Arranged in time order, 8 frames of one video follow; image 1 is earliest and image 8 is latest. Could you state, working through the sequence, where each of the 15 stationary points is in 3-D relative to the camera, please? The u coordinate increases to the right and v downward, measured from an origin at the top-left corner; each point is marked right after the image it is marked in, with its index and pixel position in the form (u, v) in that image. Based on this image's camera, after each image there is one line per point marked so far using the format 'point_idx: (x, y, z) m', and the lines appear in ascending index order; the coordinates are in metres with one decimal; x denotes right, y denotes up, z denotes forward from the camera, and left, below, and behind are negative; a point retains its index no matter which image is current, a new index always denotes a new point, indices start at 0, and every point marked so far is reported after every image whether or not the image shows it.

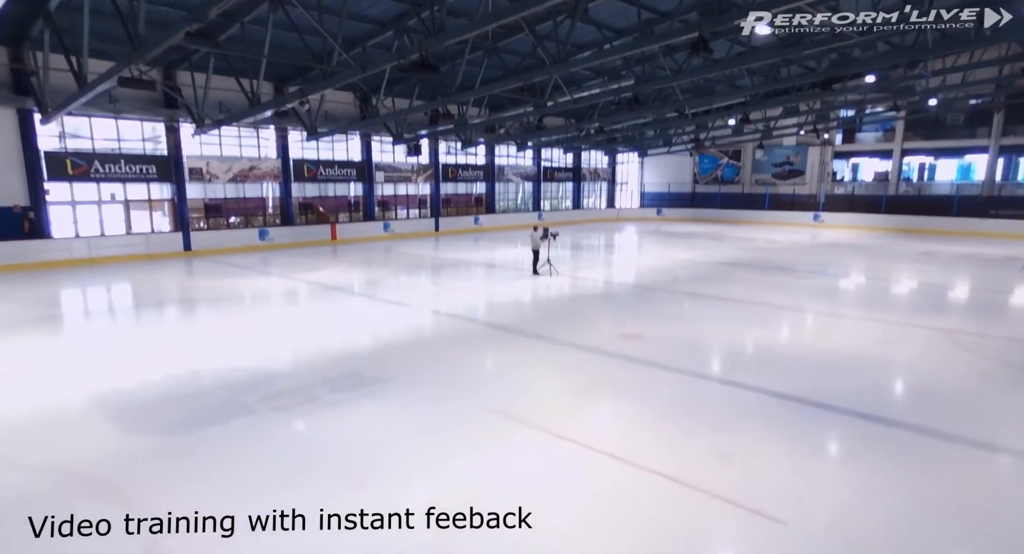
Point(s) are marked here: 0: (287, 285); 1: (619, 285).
0: (-4.1, -0.2, +10.2) m
1: (+1.9, -0.2, +9.7) m
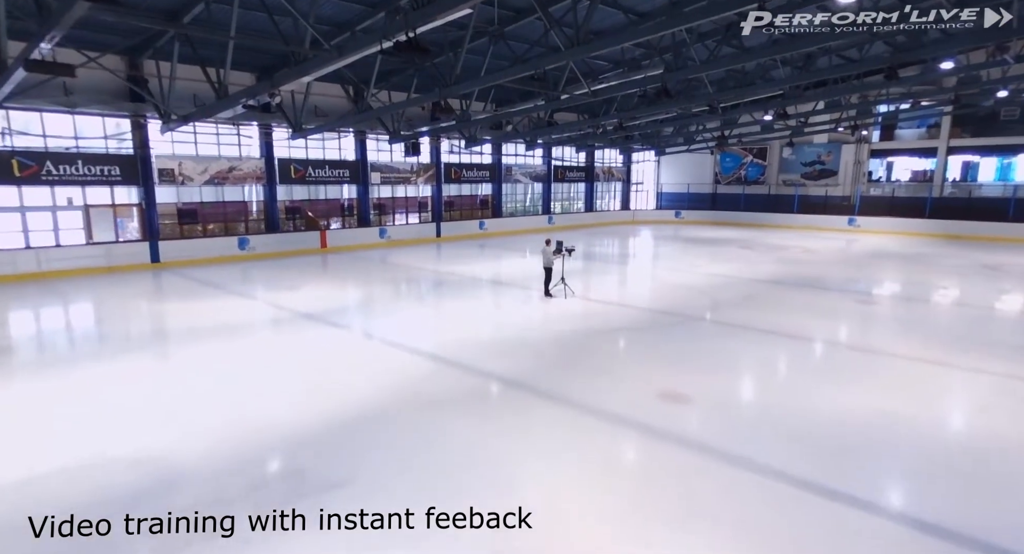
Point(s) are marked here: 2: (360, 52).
0: (-4.0, -0.5, +8.8) m
1: (+2.1, -0.6, +8.2) m
2: (-1.9, +2.8, +6.8) m
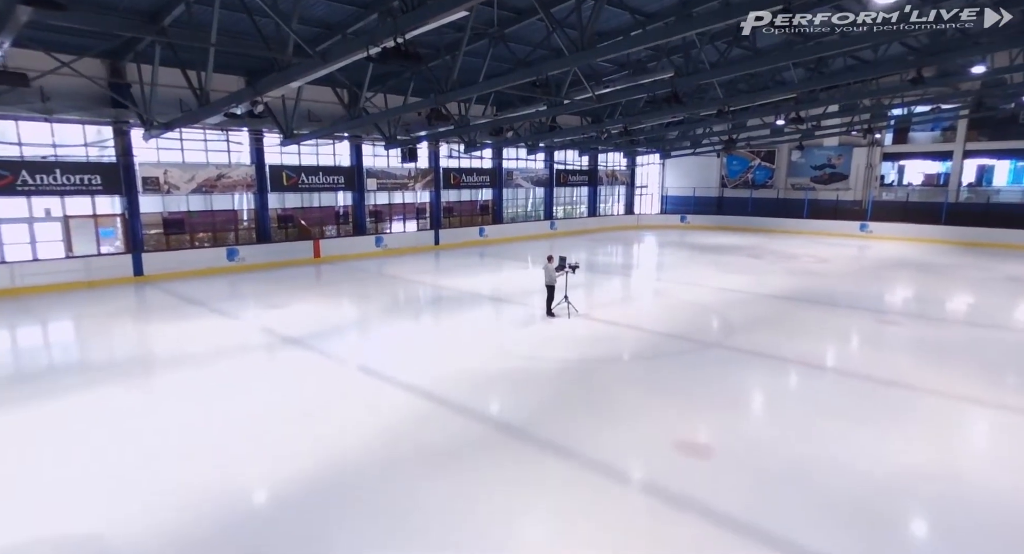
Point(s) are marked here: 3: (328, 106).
0: (-4.0, -0.8, +8.3) m
1: (+2.1, -0.9, +7.7) m
2: (-1.9, +2.6, +6.3) m
3: (-4.3, +3.9, +12.5) m
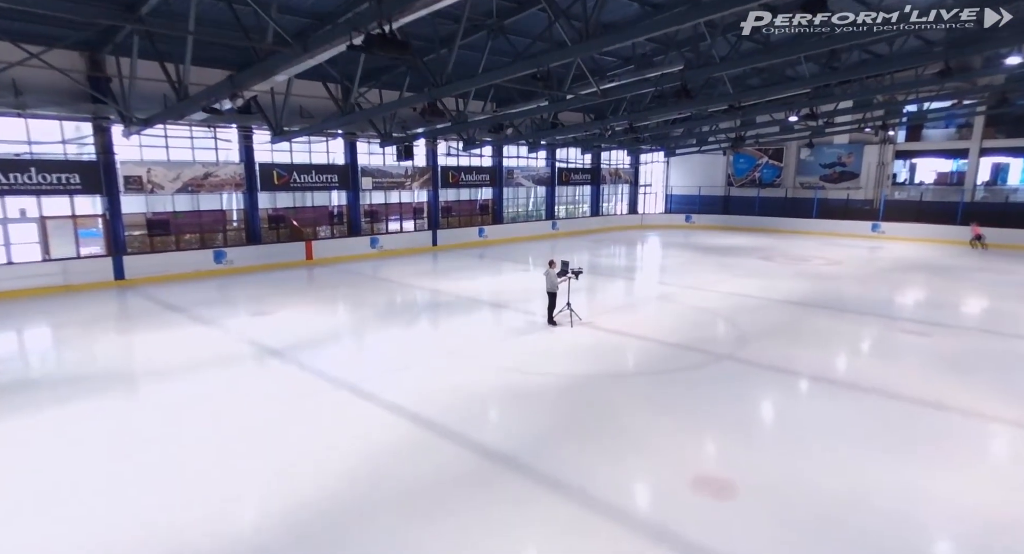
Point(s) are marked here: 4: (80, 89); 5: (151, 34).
0: (-4.0, -0.8, +7.9) m
1: (+2.1, -0.9, +7.2) m
2: (-2.0, +2.5, +5.8) m
3: (-4.3, +3.9, +12.0) m
4: (-7.4, +3.2, +9.2) m
5: (-5.1, +3.4, +7.6) m
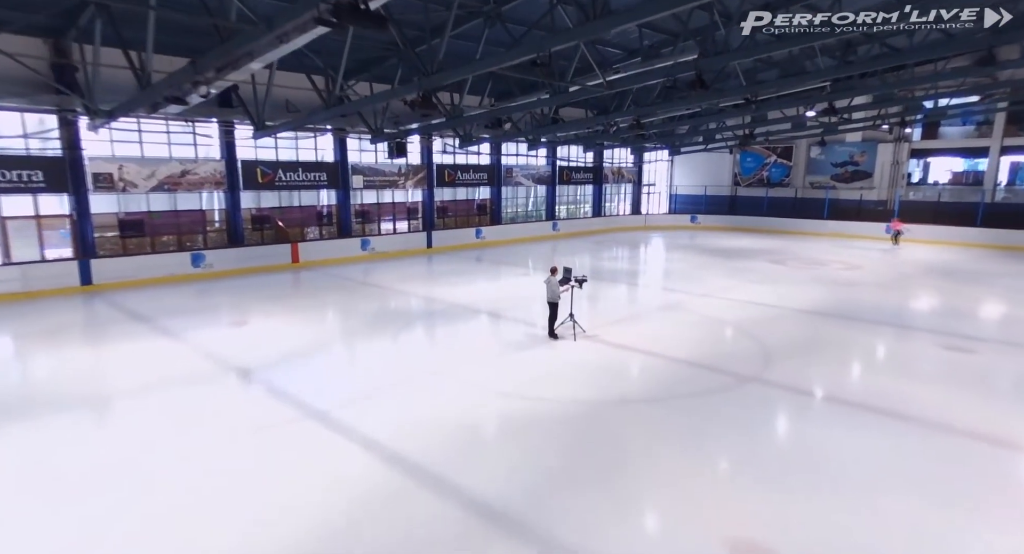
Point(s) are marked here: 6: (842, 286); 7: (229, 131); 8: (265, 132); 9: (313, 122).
0: (-4.0, -0.9, +7.1) m
1: (+2.0, -1.0, +6.5) m
2: (-2.0, +2.4, +5.1) m
3: (-4.3, +3.8, +11.3) m
4: (-7.4, +3.1, +8.5) m
5: (-5.1, +3.3, +6.9) m
6: (+6.9, -0.2, +11.3) m
7: (-5.7, +2.9, +10.8) m
8: (-4.6, +2.7, +10.0) m
9: (-3.6, +2.8, +9.9) m
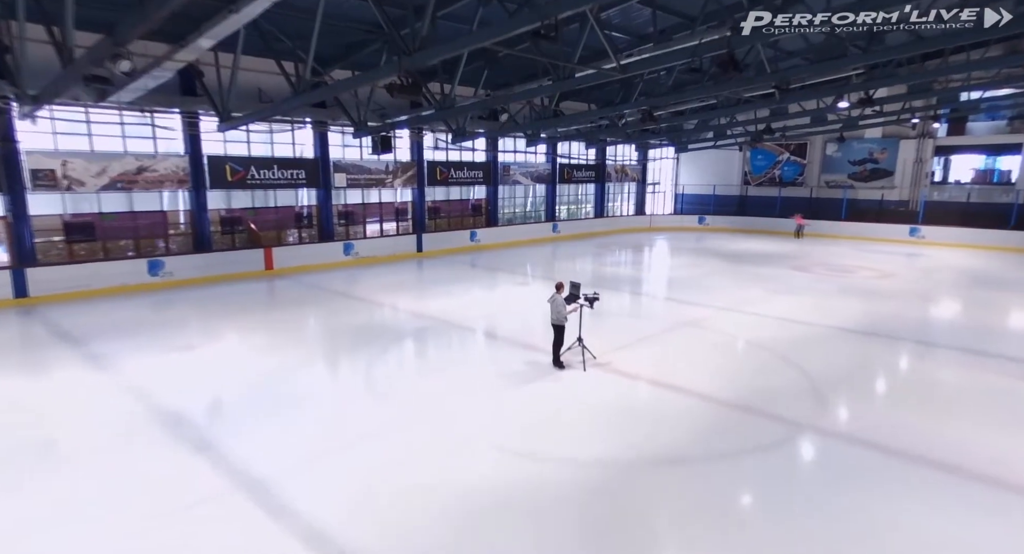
0: (-4.0, -1.1, +6.0) m
1: (+2.0, -1.2, +5.4) m
2: (-2.0, +2.2, +4.0) m
3: (-4.4, +3.6, +10.1) m
4: (-7.4, +2.9, +7.4) m
5: (-5.2, +3.2, +5.8) m
6: (+6.8, -0.4, +10.2) m
7: (-5.7, +2.8, +9.6) m
8: (-4.7, +2.5, +8.9) m
9: (-3.7, +2.7, +8.7) m
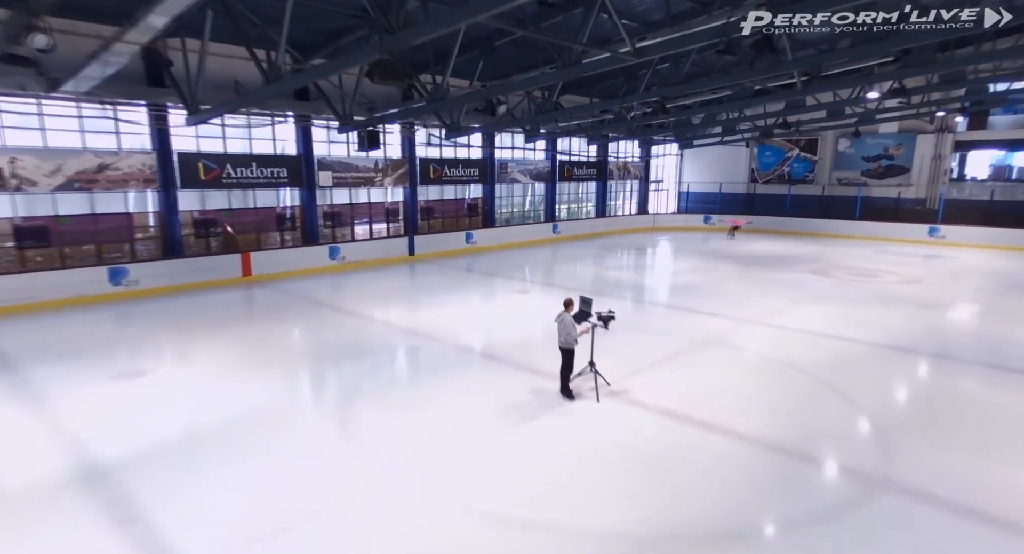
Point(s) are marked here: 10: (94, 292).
0: (-4.0, -1.3, +5.2) m
1: (+2.0, -1.4, +4.6) m
2: (-2.0, +2.1, +3.1) m
3: (-4.4, +3.5, +9.3) m
4: (-7.4, +2.8, +6.5) m
5: (-5.2, +3.0, +4.9) m
6: (+6.8, -0.5, +9.5) m
7: (-5.7, +2.6, +8.8) m
8: (-4.7, +2.4, +8.1) m
9: (-3.7, +2.5, +7.9) m
10: (-6.3, -0.2, +8.2) m
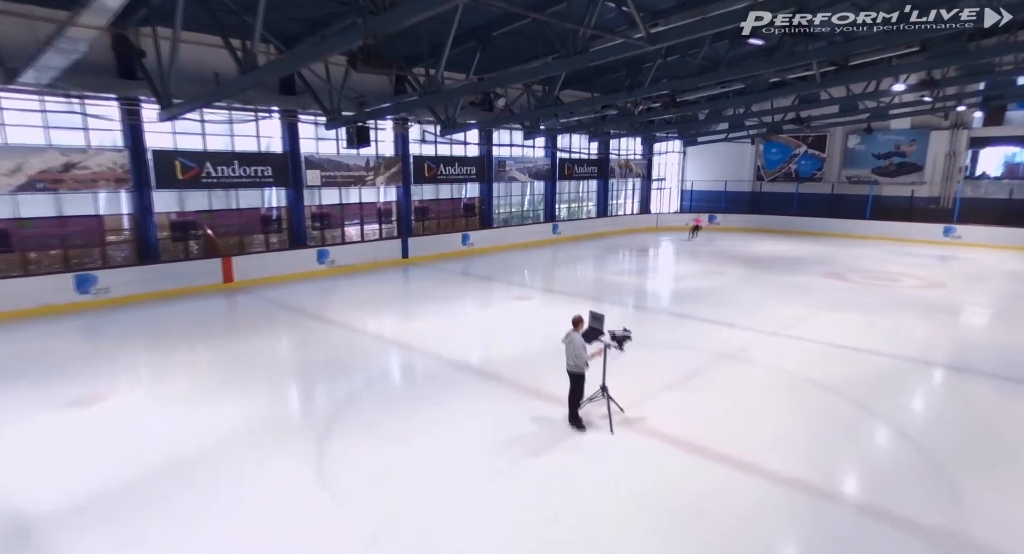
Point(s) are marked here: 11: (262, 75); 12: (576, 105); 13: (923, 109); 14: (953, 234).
0: (-4.0, -1.4, +4.6) m
1: (+2.0, -1.5, +4.0) m
2: (-2.0, +1.9, +2.5) m
3: (-4.4, +3.4, +8.6) m
4: (-7.5, +2.7, +5.9) m
5: (-5.2, +2.9, +4.3) m
6: (+6.8, -0.5, +8.9) m
7: (-5.7, +2.5, +8.1) m
8: (-4.7, +2.3, +7.4) m
9: (-3.7, +2.4, +7.3) m
10: (-6.3, -0.3, +7.6) m
11: (-3.1, +2.5, +6.8) m
12: (+1.2, +3.3, +10.4) m
13: (+9.9, +4.0, +13.1) m
14: (+11.5, +1.1, +14.3) m
